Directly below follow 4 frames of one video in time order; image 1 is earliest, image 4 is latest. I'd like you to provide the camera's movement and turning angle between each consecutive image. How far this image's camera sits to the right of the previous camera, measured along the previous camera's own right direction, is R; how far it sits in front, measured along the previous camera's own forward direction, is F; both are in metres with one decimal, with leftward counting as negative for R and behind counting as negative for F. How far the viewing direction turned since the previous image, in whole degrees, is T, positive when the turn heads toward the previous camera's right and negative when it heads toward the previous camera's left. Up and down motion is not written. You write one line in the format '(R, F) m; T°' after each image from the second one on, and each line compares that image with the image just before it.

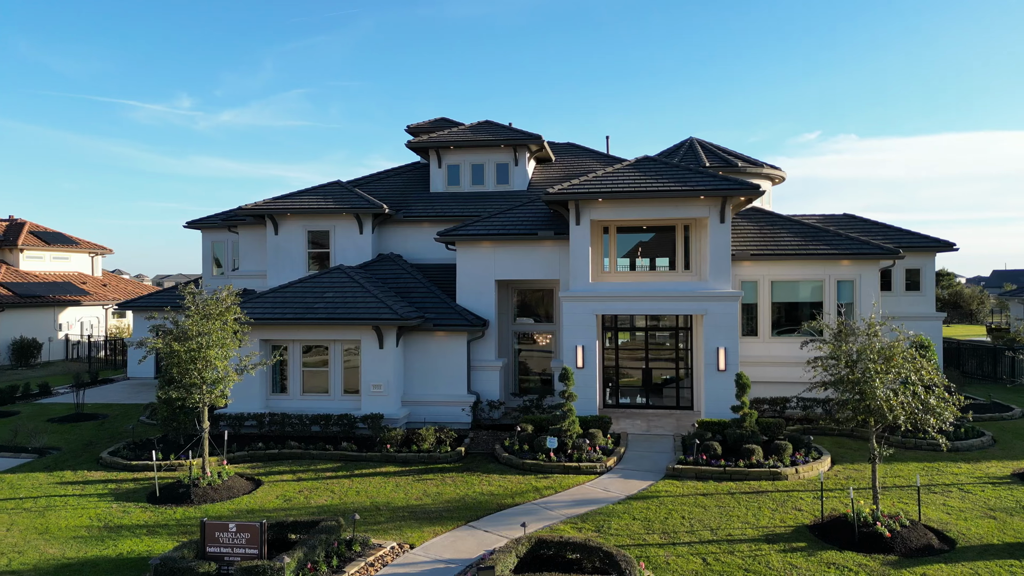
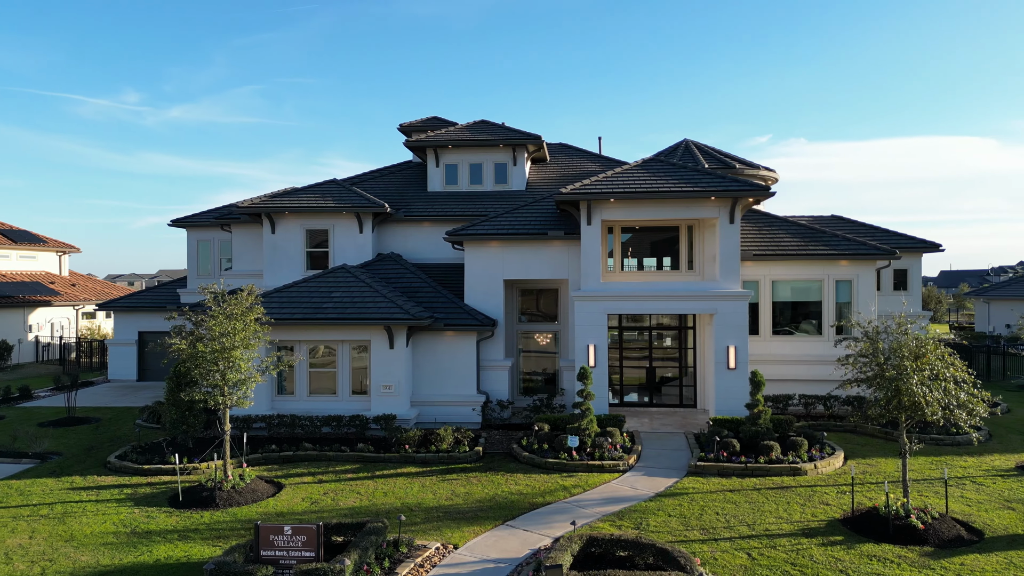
(-1.0, 0.0) m; +2°
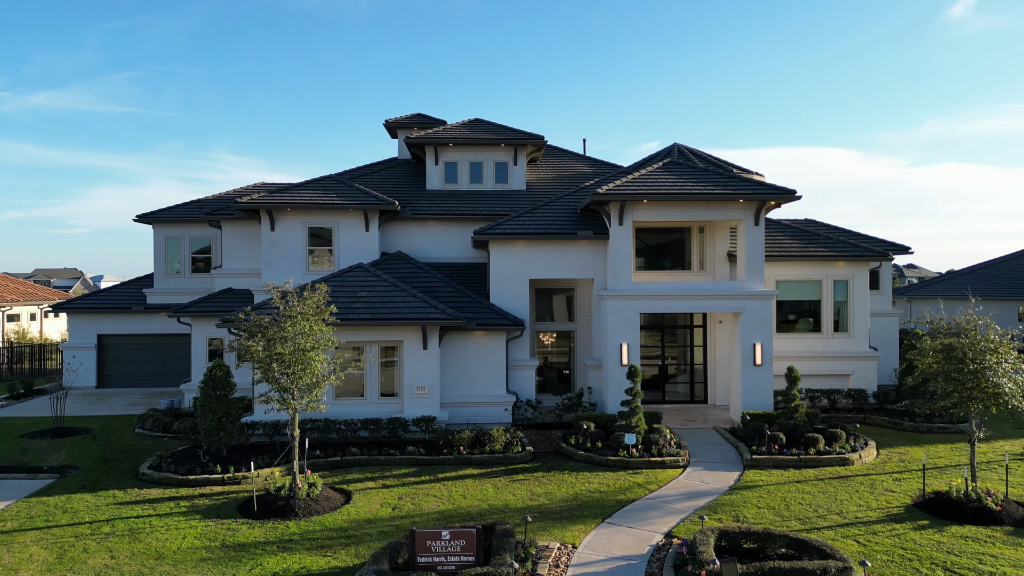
(-2.5, +0.2) m; +6°
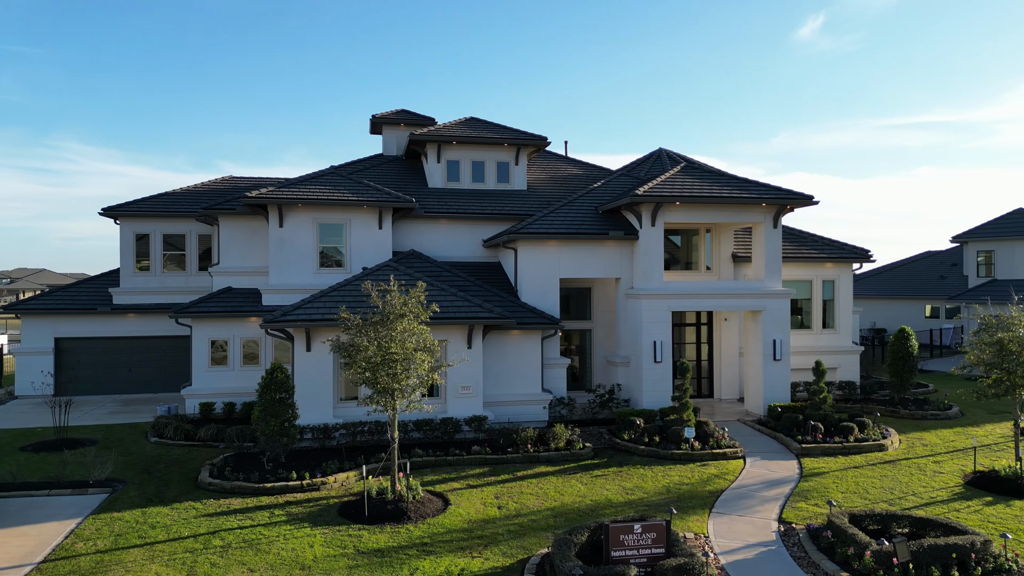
(-2.9, 0.0) m; +7°
